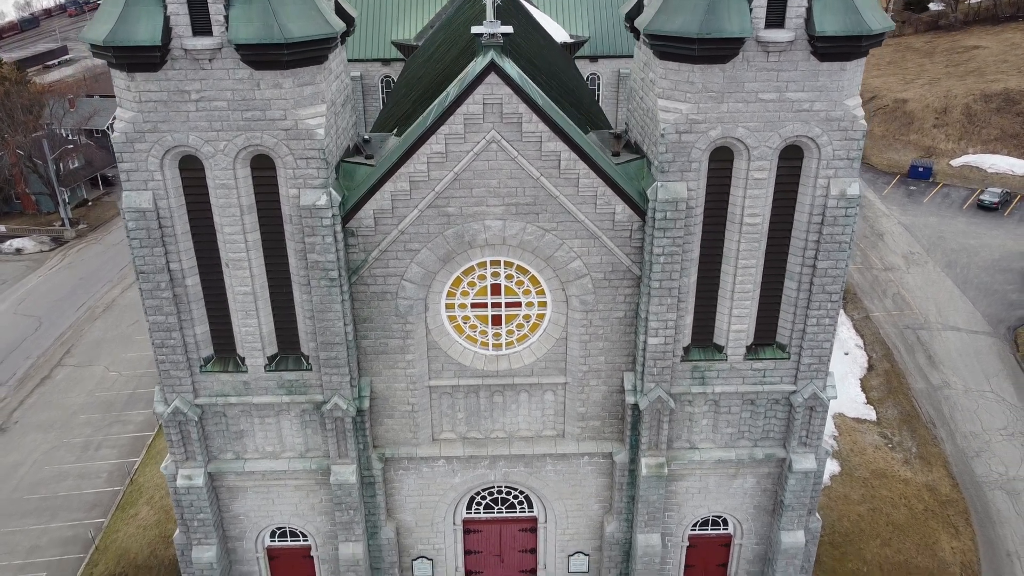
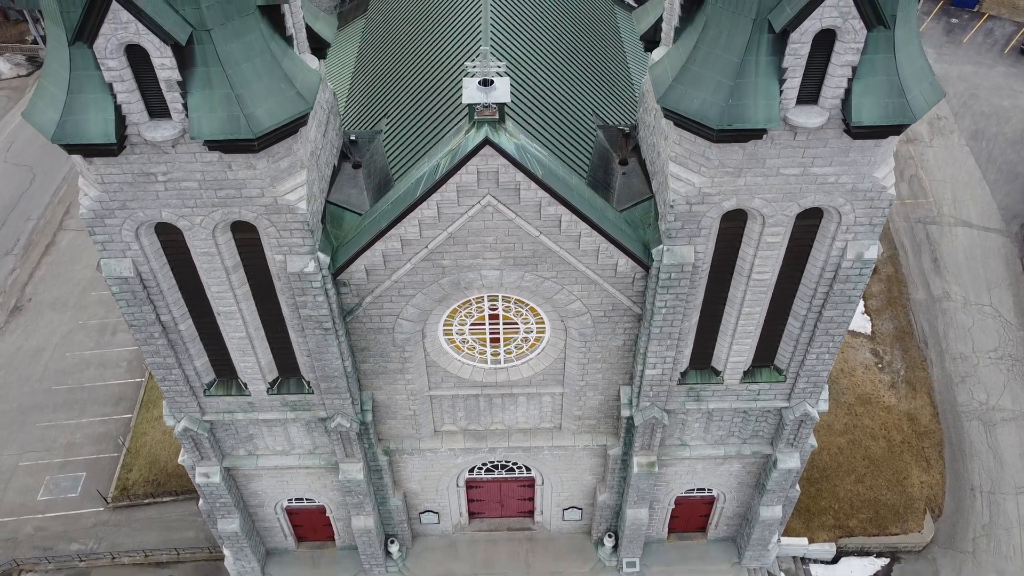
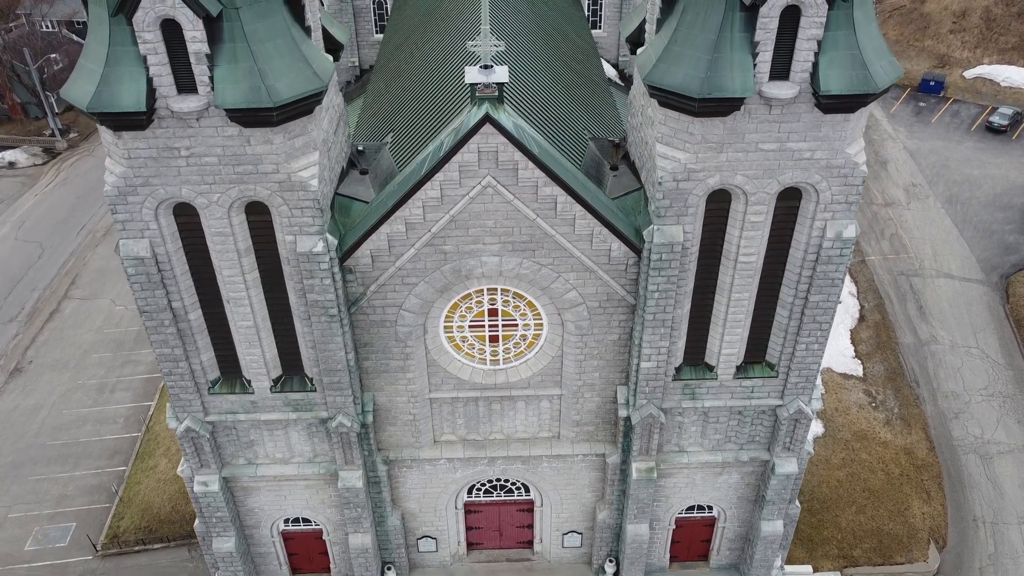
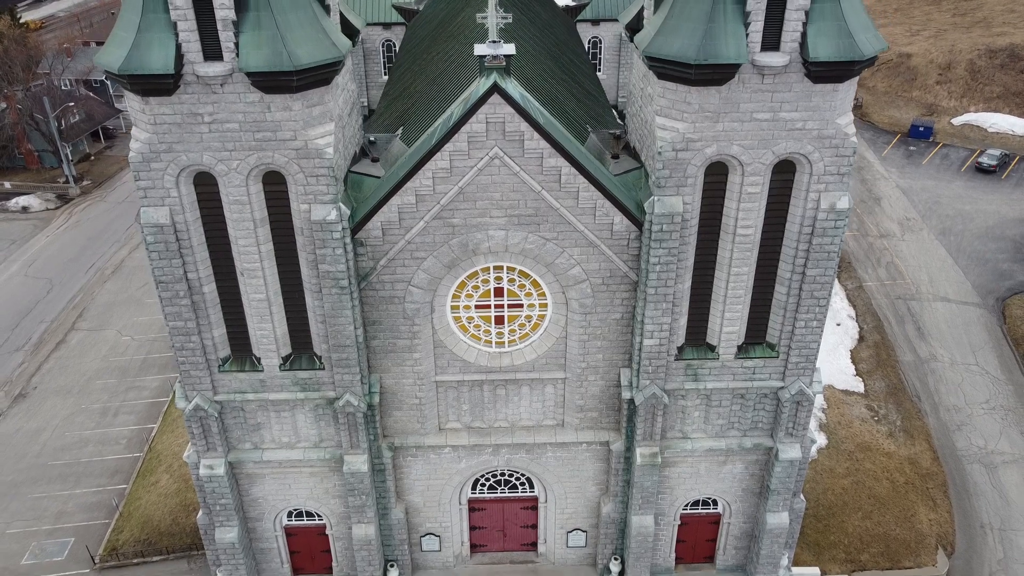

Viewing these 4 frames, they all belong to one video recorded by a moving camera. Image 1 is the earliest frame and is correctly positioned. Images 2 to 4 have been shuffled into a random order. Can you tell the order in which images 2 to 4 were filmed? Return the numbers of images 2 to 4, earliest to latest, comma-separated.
4, 3, 2
